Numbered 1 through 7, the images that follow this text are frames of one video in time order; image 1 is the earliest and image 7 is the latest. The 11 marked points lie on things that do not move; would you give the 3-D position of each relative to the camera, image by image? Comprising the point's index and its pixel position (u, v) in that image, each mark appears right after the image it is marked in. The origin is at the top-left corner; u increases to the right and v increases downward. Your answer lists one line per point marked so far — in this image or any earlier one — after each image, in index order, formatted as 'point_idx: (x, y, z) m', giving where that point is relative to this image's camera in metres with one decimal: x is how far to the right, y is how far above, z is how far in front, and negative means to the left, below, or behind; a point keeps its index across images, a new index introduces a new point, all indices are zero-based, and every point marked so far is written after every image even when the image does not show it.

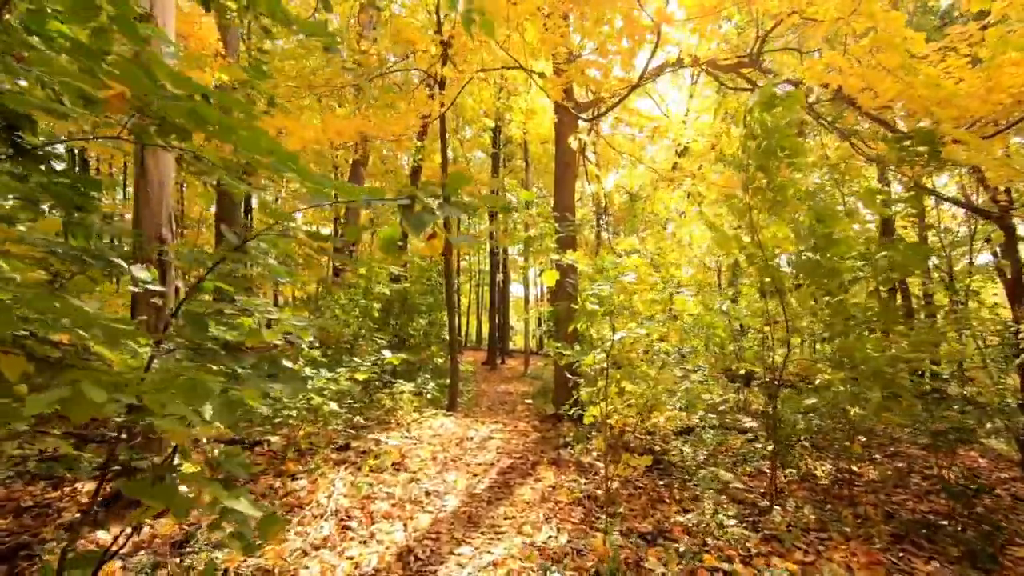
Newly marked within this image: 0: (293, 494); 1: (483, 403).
0: (-1.3, -1.2, +3.8) m
1: (-0.4, -1.8, +9.8) m
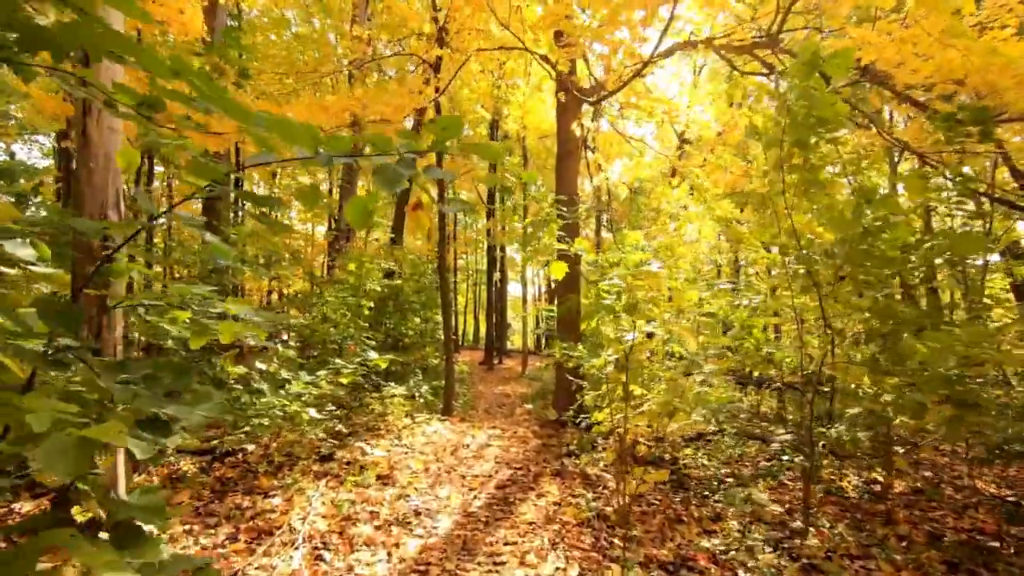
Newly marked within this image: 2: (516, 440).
0: (-1.3, -1.2, +3.3) m
1: (-0.5, -1.8, +9.4) m
2: (0.0, -1.4, +5.9) m
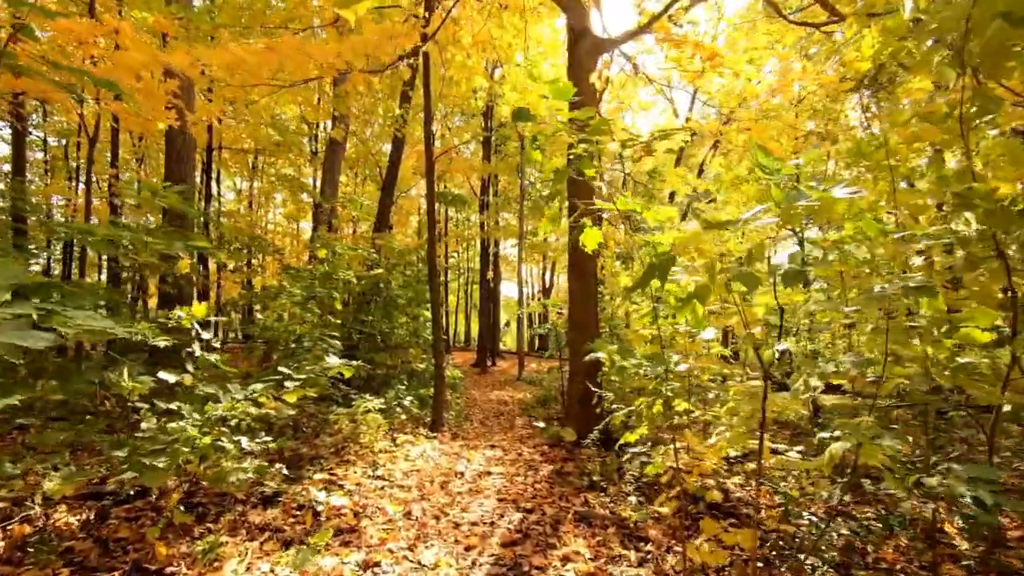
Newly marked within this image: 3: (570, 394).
0: (-1.2, -1.1, +2.1) m
1: (-0.5, -1.7, +8.2) m
2: (+0.1, -1.3, +4.7) m
3: (+0.5, -0.9, +5.6) m
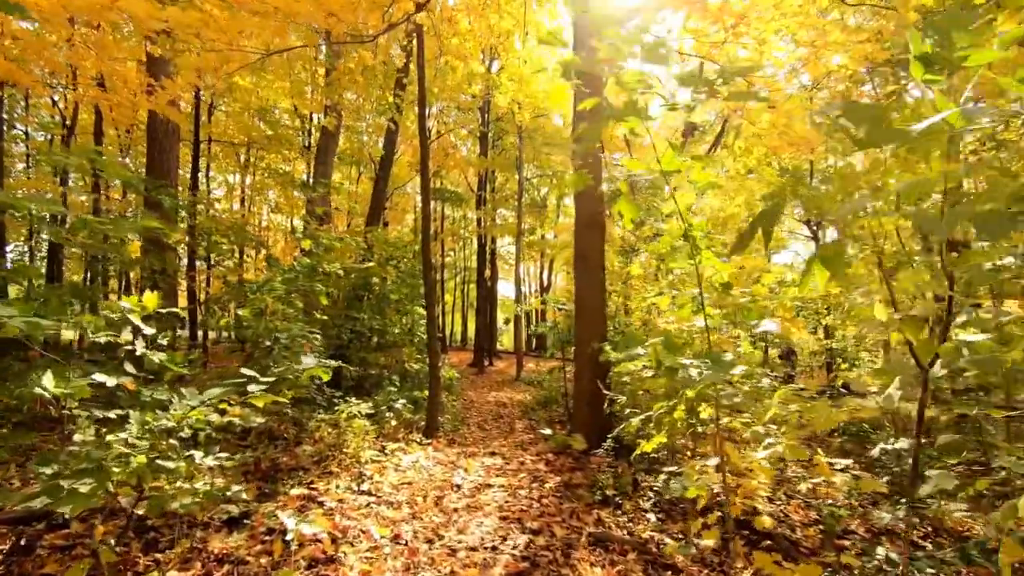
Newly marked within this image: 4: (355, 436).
0: (-1.2, -1.1, +1.7) m
1: (-0.5, -1.6, +7.7) m
2: (+0.1, -1.3, +4.3) m
3: (+0.5, -0.9, +5.2) m
4: (-1.1, -1.0, +4.4) m
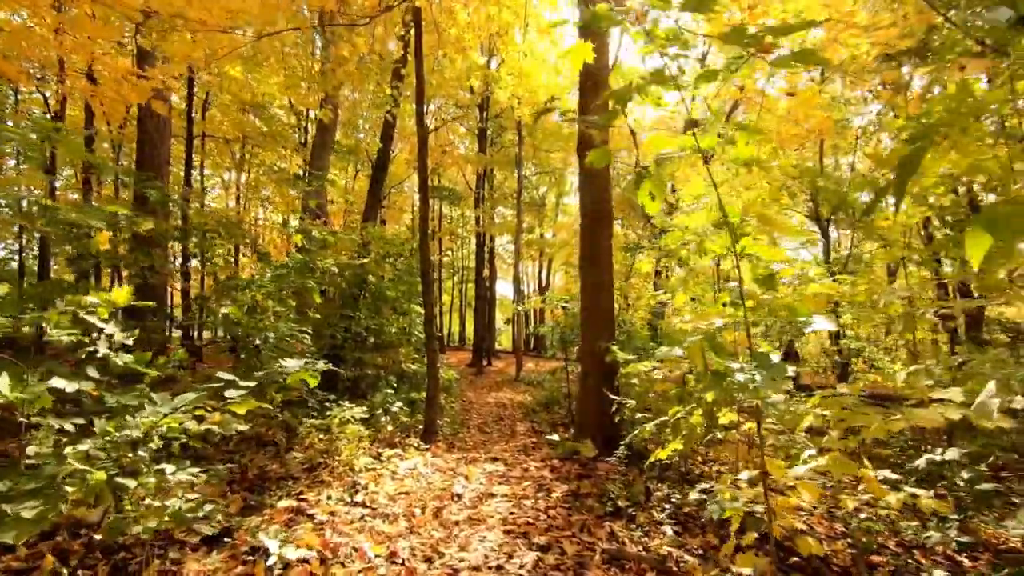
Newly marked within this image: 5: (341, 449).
0: (-1.2, -1.0, +1.4) m
1: (-0.5, -1.6, +7.5) m
2: (+0.1, -1.3, +4.0) m
3: (+0.6, -0.9, +4.9) m
4: (-1.1, -1.0, +4.1) m
5: (-1.1, -1.0, +4.0) m
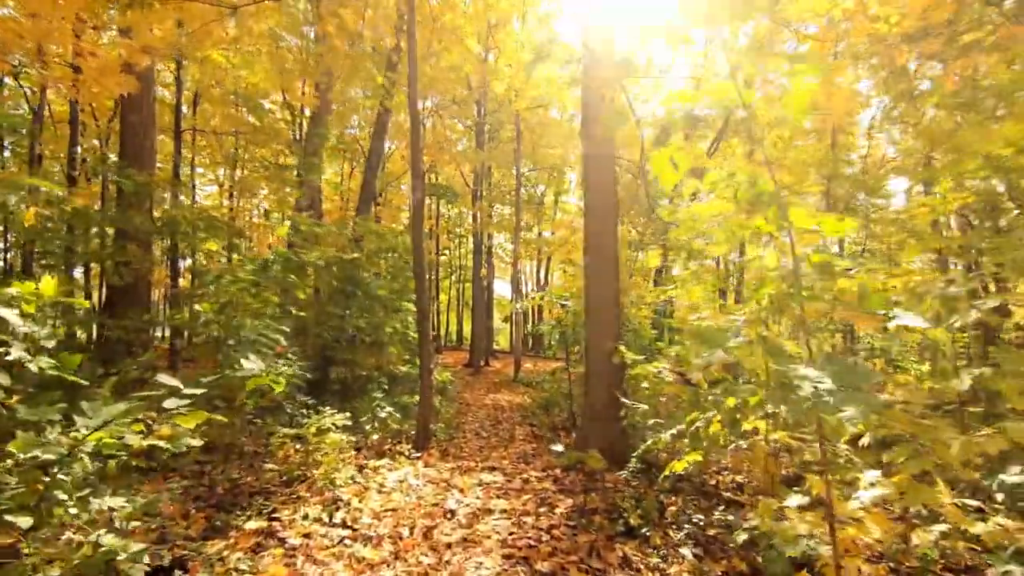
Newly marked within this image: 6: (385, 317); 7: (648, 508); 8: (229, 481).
0: (-1.2, -1.0, +1.0) m
1: (-0.5, -1.6, +7.1) m
2: (+0.1, -1.2, +3.7) m
3: (+0.6, -0.8, +4.5) m
4: (-1.1, -1.0, +3.8) m
5: (-1.1, -1.0, +3.7) m
6: (-1.5, -0.3, +7.4) m
7: (+0.7, -1.1, +3.2) m
8: (-1.5, -1.0, +3.3) m
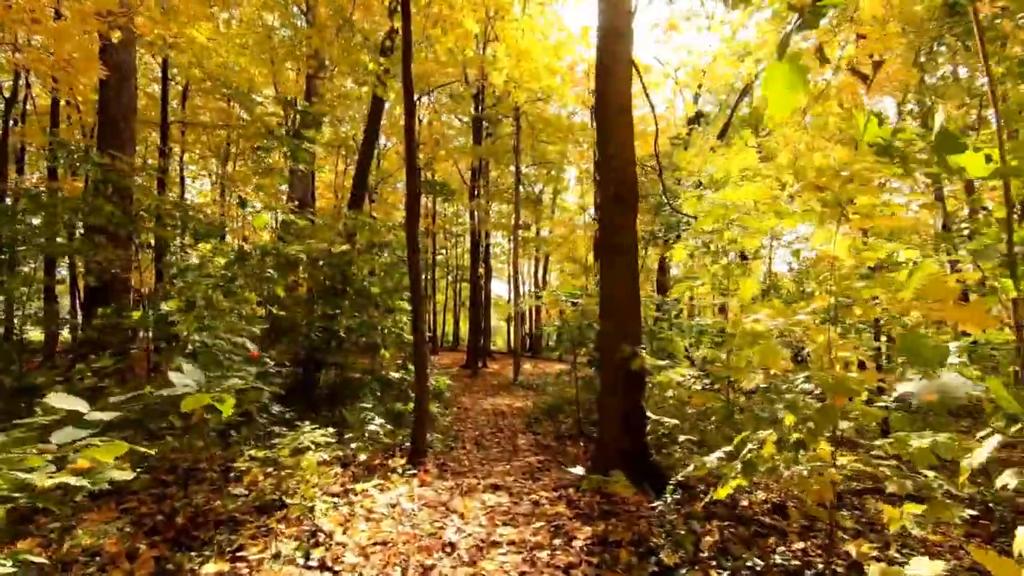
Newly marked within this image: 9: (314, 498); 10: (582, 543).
0: (-1.1, -1.0, +0.5) m
1: (-0.5, -1.5, +6.6) m
2: (+0.1, -1.2, +3.2) m
3: (+0.6, -0.8, +4.0) m
4: (-1.0, -0.9, +3.3) m
5: (-1.1, -1.0, +3.2) m
6: (-1.5, -0.3, +6.9) m
7: (+0.8, -1.1, +2.8) m
8: (-1.4, -1.0, +2.8) m
9: (-1.0, -1.0, +3.1) m
10: (+0.3, -1.2, +3.0) m
